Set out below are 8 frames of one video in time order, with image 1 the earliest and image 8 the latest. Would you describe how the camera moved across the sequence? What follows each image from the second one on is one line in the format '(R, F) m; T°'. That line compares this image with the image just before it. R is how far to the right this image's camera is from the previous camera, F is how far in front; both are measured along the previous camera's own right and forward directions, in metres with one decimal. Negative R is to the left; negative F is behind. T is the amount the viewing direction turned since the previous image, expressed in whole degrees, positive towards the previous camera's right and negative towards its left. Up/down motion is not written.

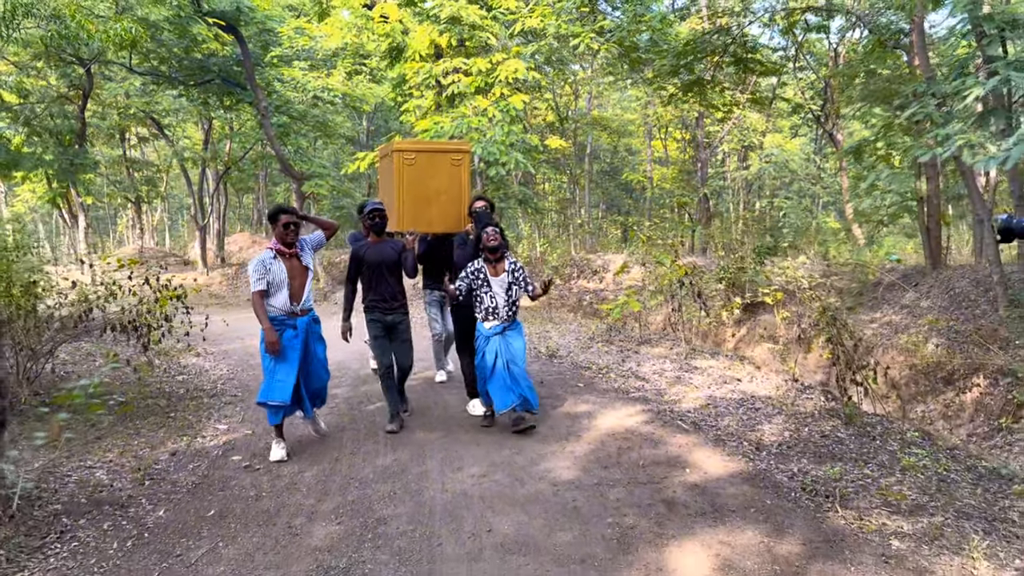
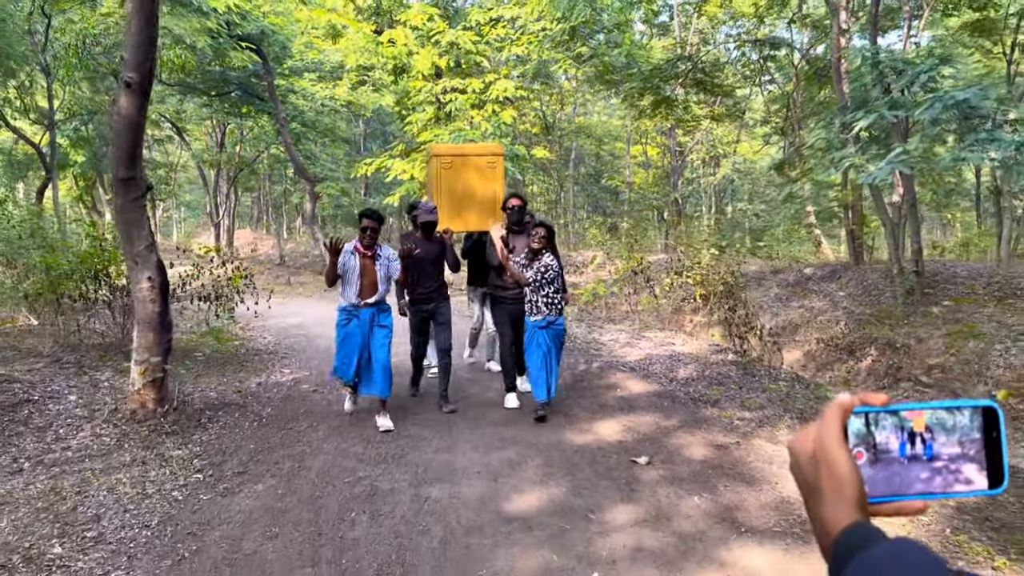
(0.0, -1.7) m; +1°
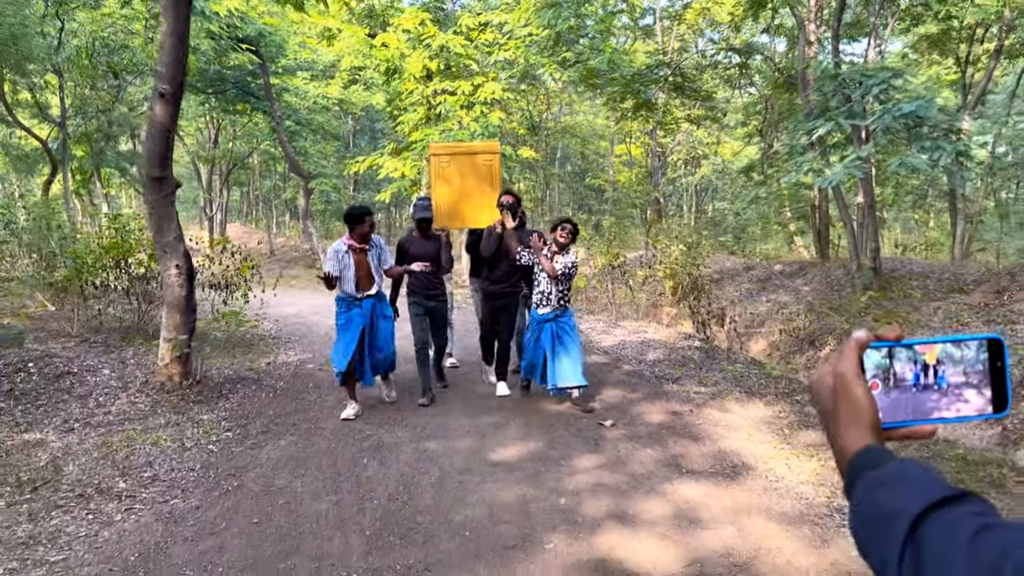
(0.0, -0.6) m; +1°
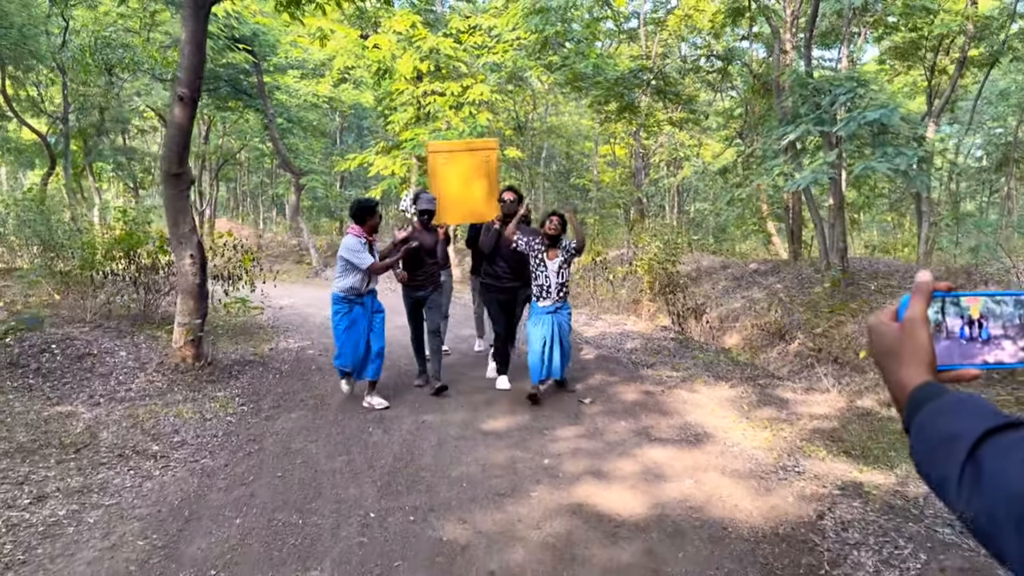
(0.0, -0.5) m; +1°
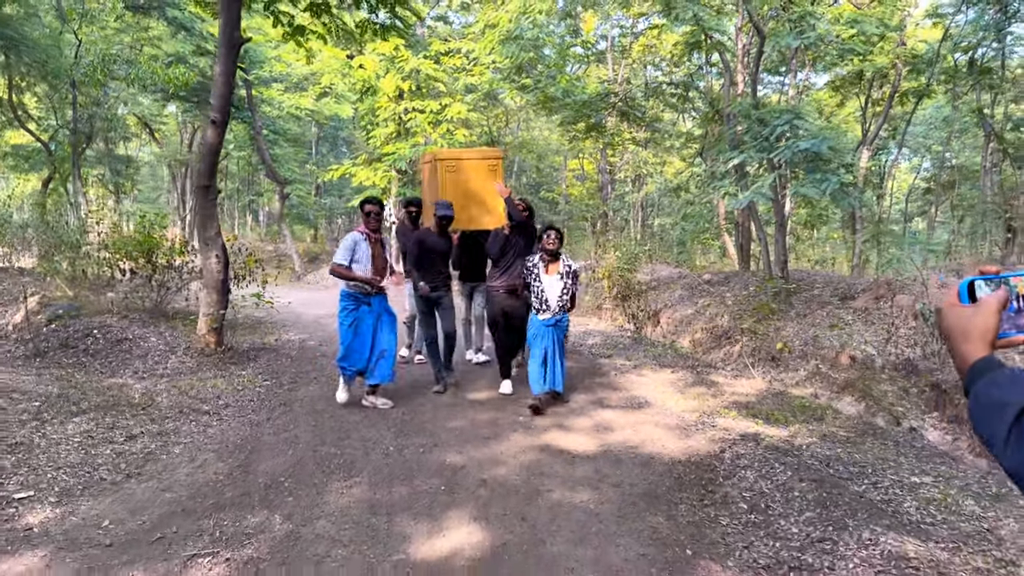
(-0.1, -1.0) m; +2°
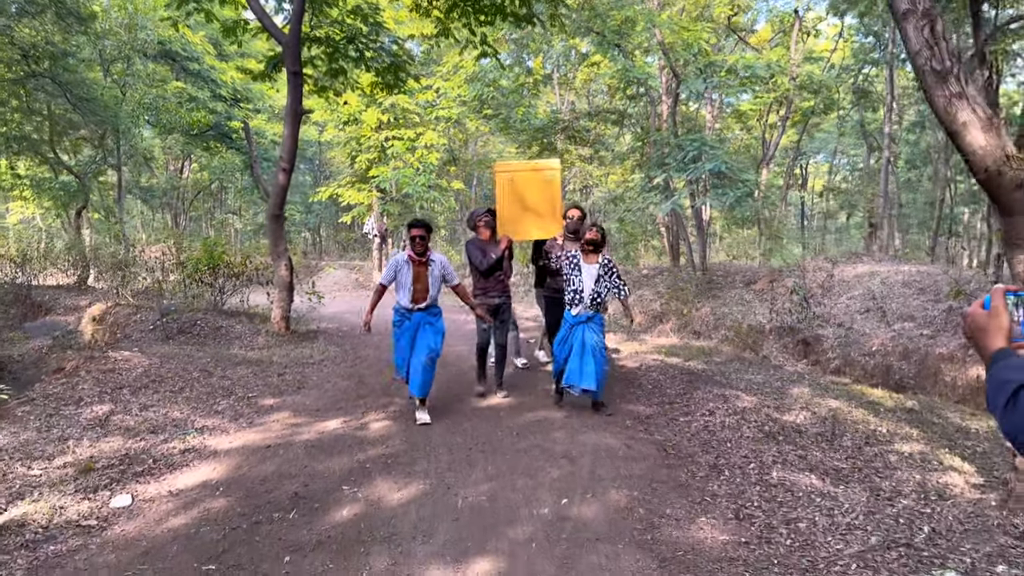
(-0.4, -2.7) m; +3°
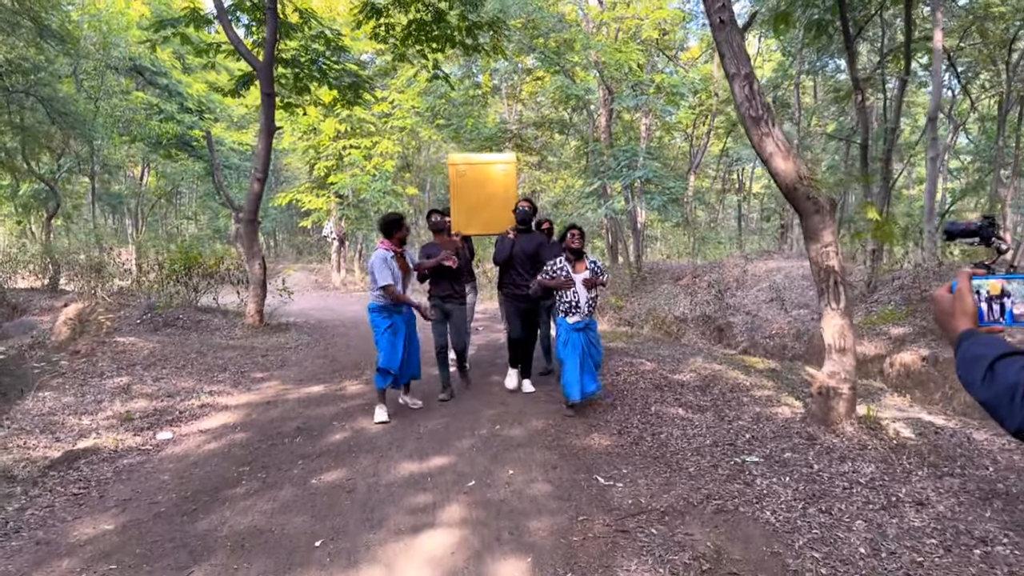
(0.0, -1.3) m; +3°
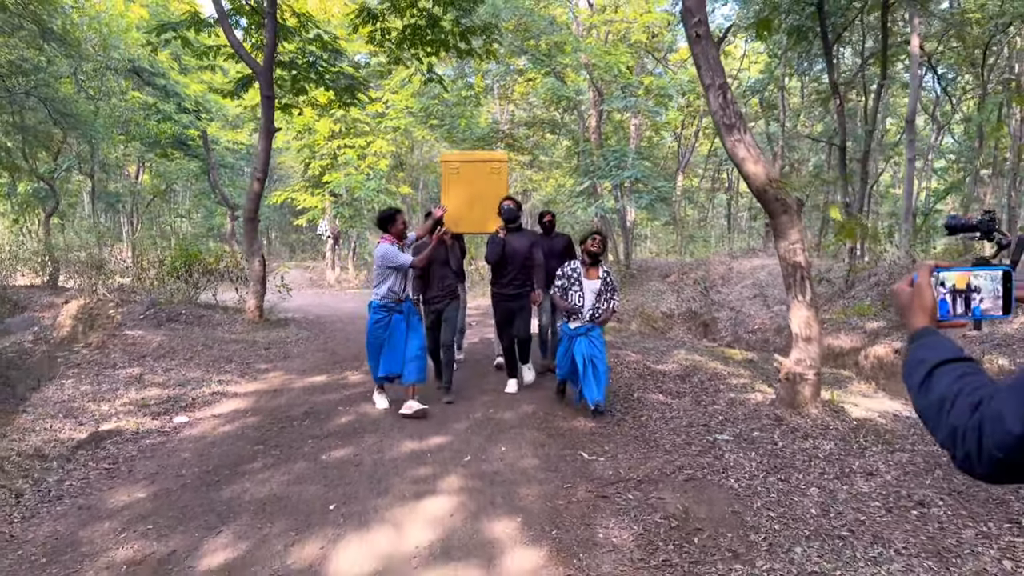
(0.0, -0.4) m; +1°
